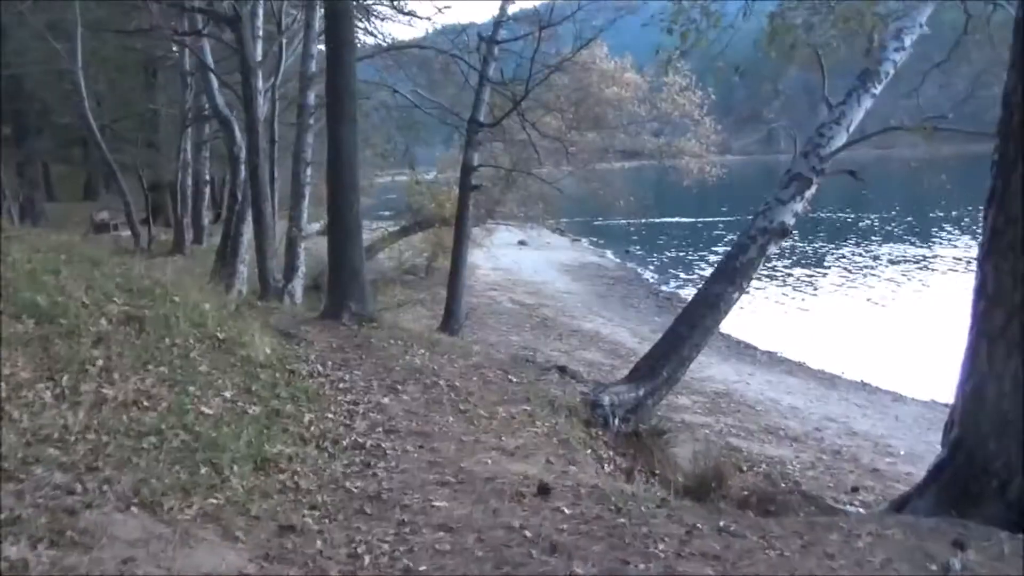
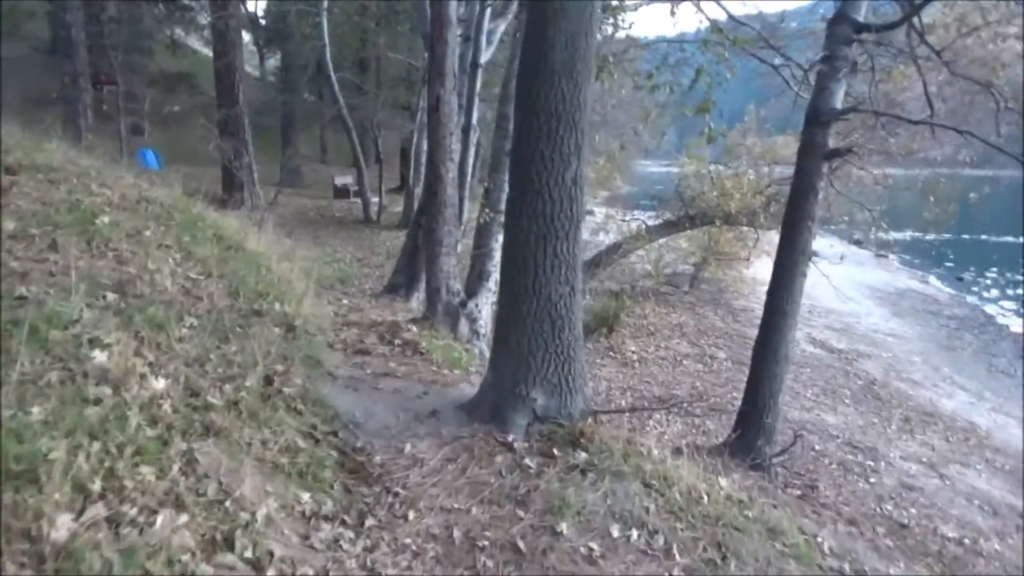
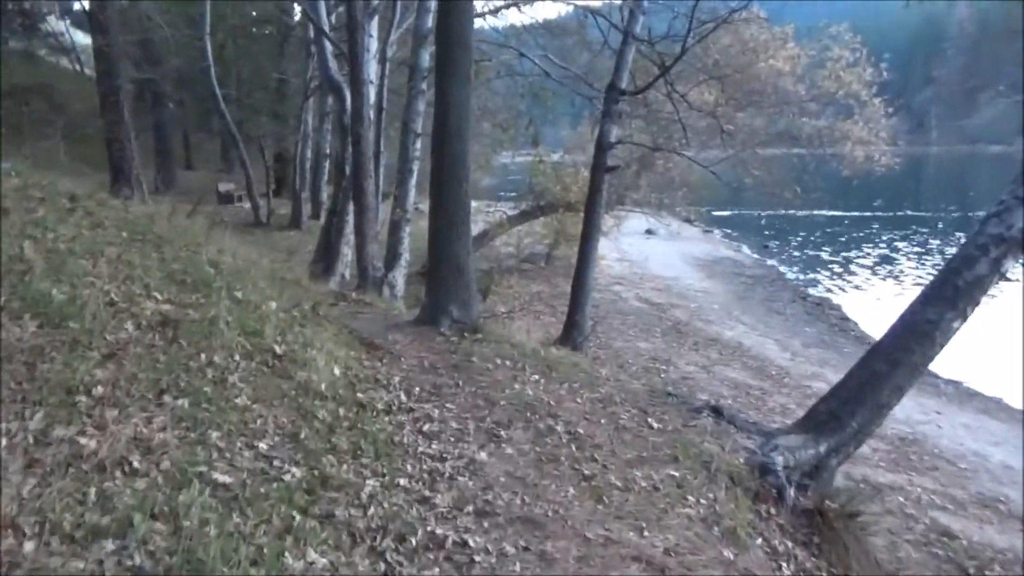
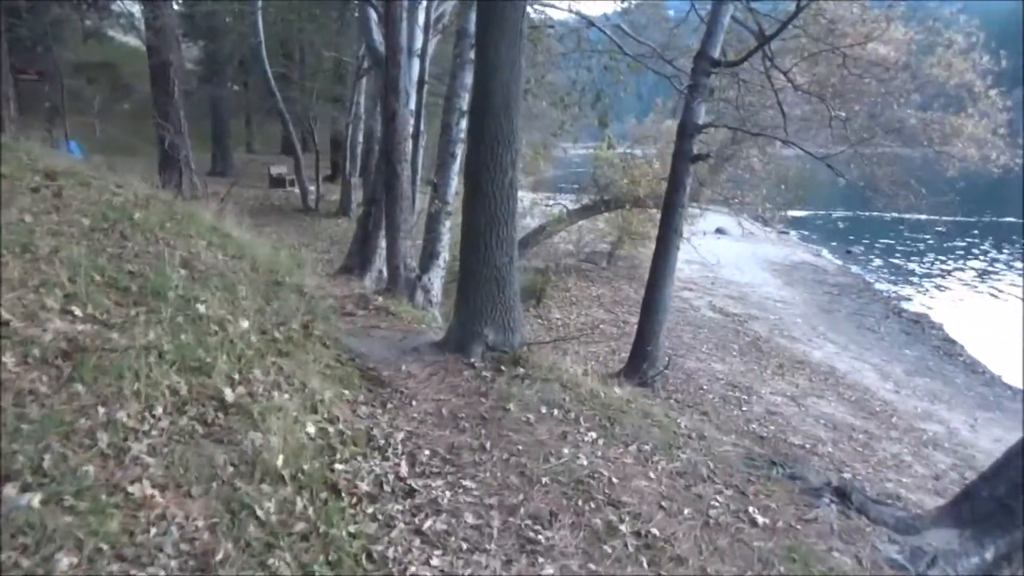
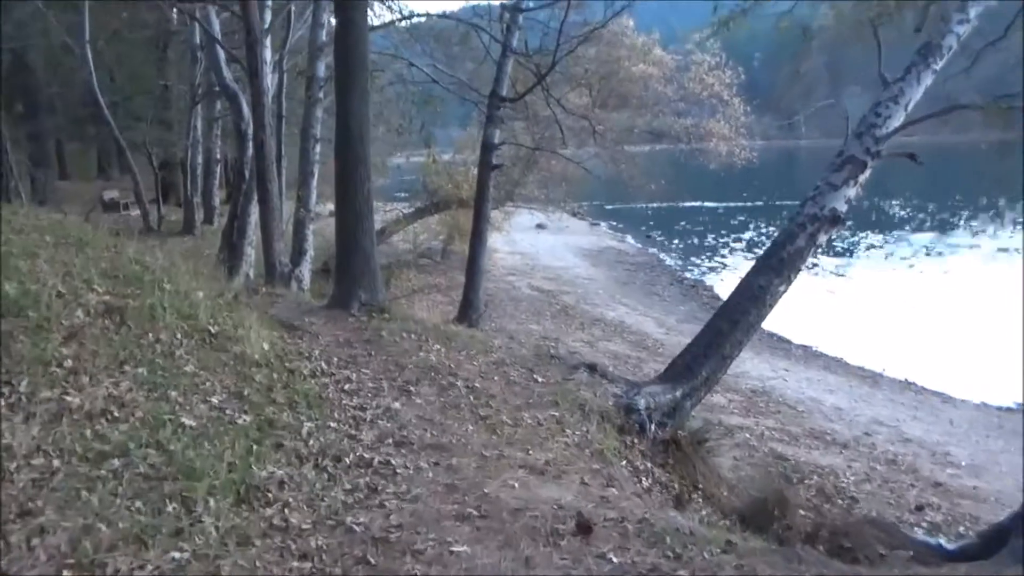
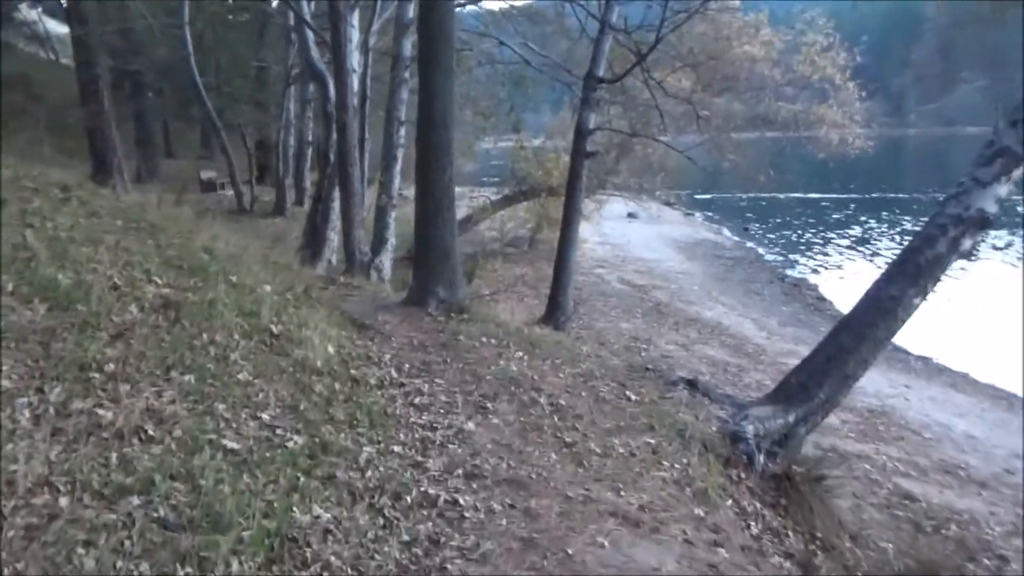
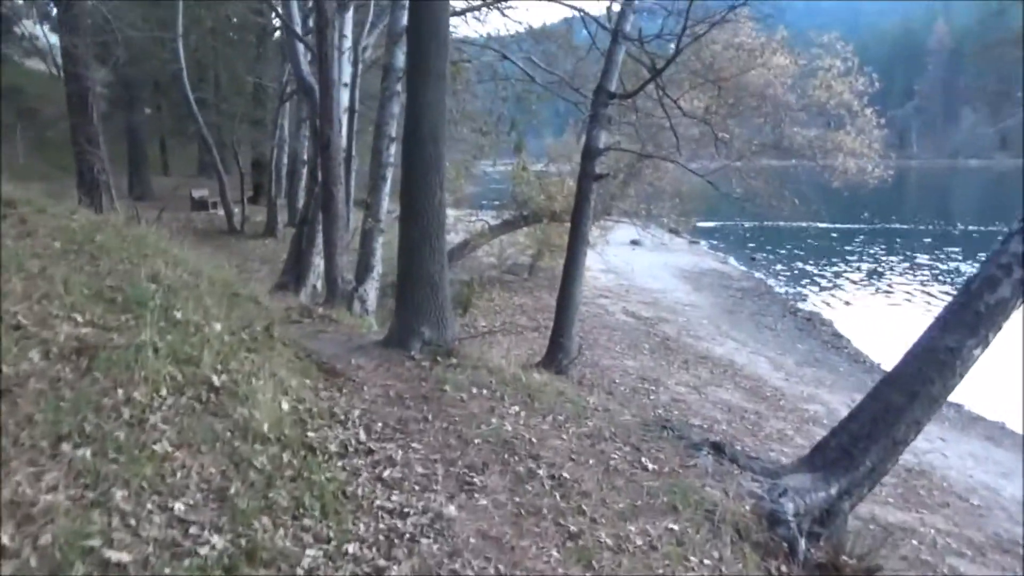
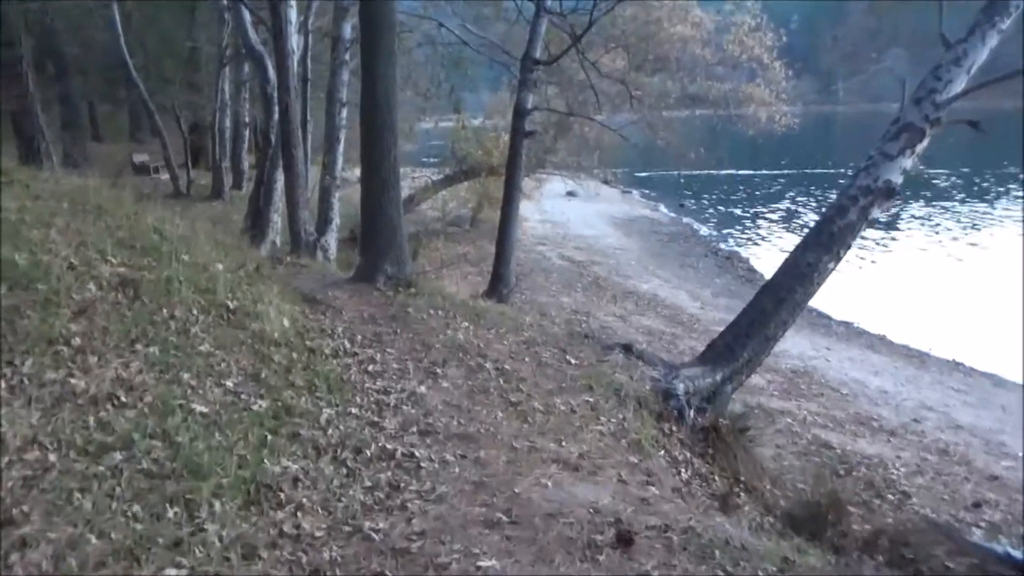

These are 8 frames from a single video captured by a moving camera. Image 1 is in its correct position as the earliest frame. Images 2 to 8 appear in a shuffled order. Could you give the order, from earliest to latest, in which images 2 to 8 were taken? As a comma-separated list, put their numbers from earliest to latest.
5, 8, 6, 3, 7, 4, 2
